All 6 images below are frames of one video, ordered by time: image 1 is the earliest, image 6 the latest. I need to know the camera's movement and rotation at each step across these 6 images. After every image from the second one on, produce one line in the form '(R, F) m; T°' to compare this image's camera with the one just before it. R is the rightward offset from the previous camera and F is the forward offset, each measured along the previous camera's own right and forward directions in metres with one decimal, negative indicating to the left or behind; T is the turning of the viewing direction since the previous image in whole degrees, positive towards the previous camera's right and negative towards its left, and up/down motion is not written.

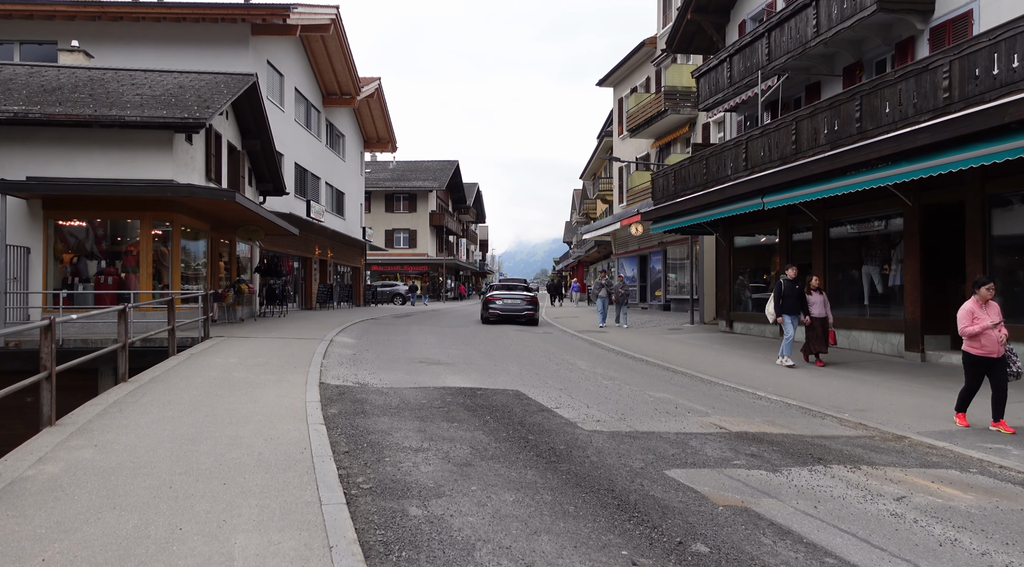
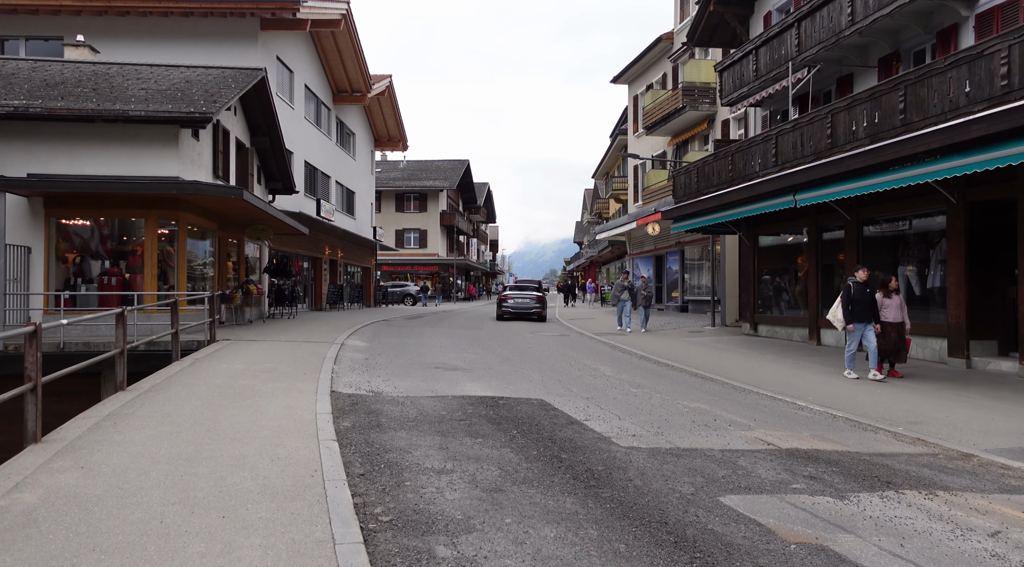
(-0.2, +0.6) m; -1°
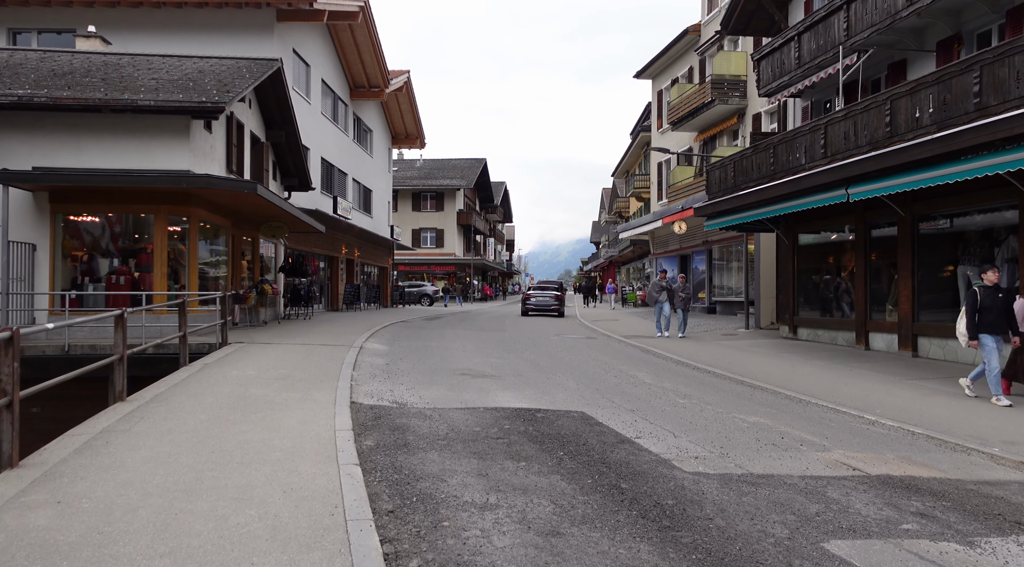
(-0.3, +0.9) m; -1°
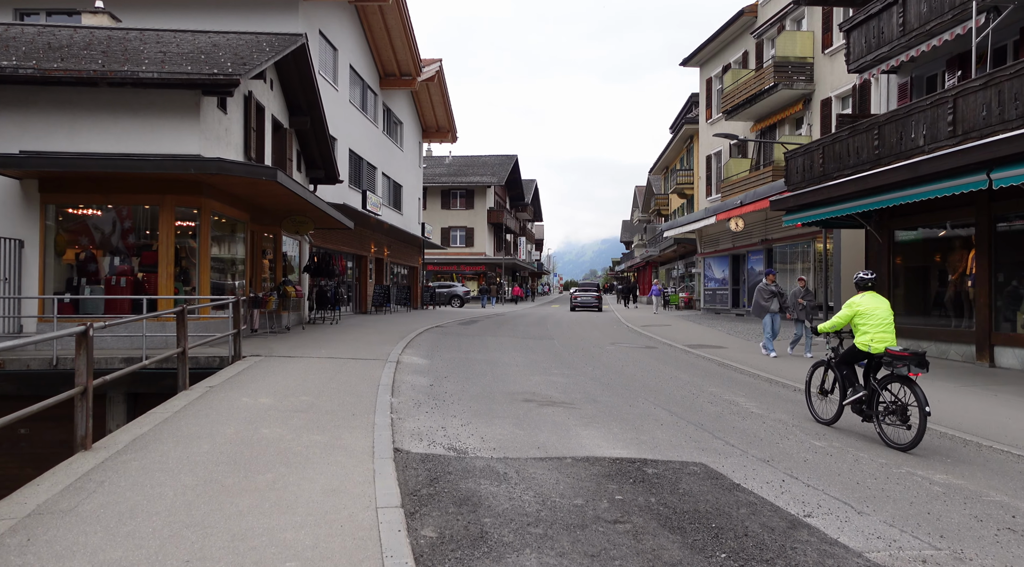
(-0.6, +2.1) m; -2°
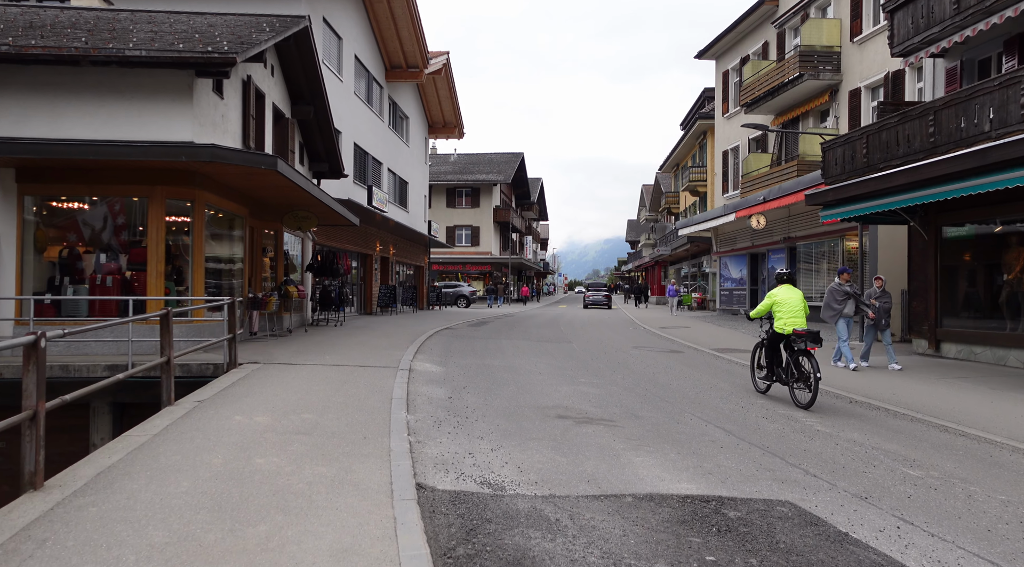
(-0.3, +1.1) m; 0°
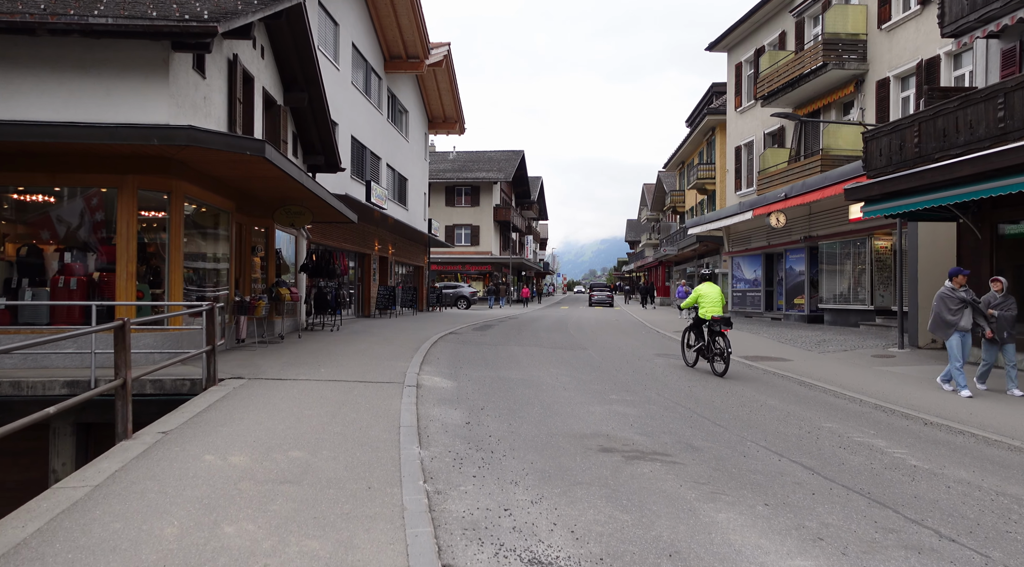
(-0.3, +1.3) m; 0°
